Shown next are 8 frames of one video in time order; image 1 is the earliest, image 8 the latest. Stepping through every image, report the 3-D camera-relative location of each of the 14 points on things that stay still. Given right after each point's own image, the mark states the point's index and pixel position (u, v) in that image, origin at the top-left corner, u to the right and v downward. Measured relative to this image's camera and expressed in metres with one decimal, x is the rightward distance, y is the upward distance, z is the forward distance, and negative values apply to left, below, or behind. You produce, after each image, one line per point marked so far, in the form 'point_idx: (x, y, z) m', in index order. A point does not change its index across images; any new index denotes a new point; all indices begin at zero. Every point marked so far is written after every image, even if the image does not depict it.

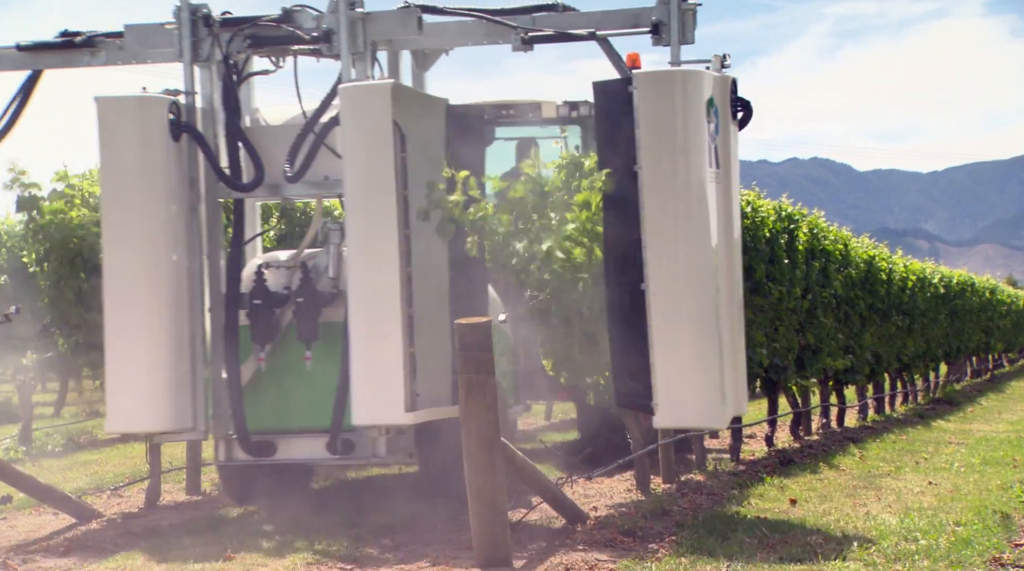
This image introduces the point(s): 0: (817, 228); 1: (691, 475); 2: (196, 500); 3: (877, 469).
0: (+2.7, +0.5, +20.0) m
1: (+1.7, -1.8, +19.2) m
2: (-2.7, -1.9, +17.9) m
3: (+3.5, -1.7, +19.5) m
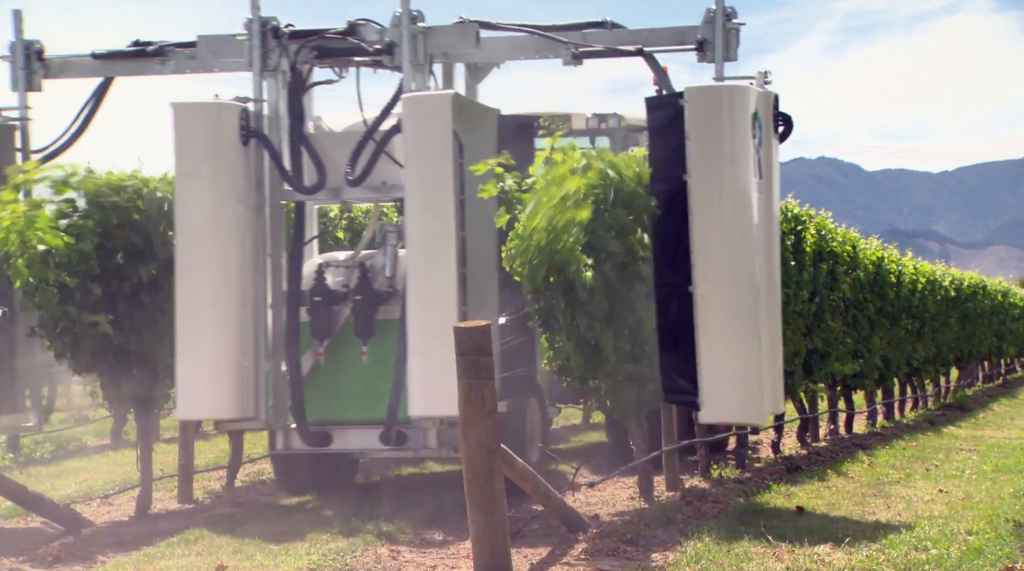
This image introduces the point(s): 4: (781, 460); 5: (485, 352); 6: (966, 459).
0: (+2.7, +0.5, +19.6) m
1: (+1.7, -1.8, +18.8) m
2: (-2.8, -1.9, +17.6) m
3: (+3.5, -1.8, +19.0) m
4: (+2.6, -1.7, +19.6) m
5: (-0.2, -0.5, +15.0) m
6: (+4.3, -1.7, +19.6) m
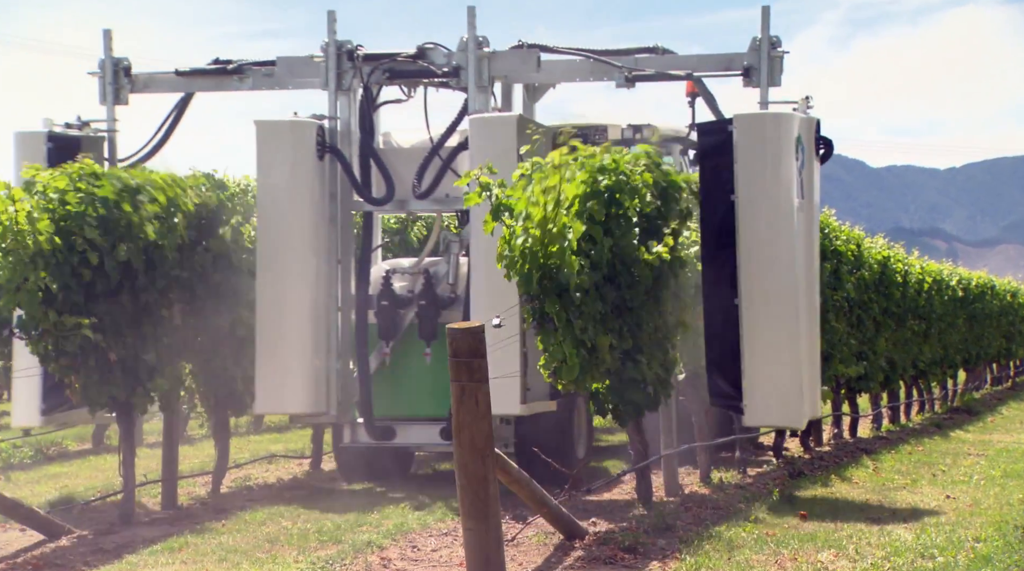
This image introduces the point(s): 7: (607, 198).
0: (+2.6, +0.5, +19.0) m
1: (+1.6, -1.8, +18.3) m
2: (-2.8, -1.9, +17.1) m
3: (+3.4, -1.8, +18.5) m
4: (+2.5, -1.7, +19.0) m
5: (-0.2, -0.5, +14.5) m
6: (+4.3, -1.7, +19.0) m
7: (+0.7, +0.7, +17.0) m
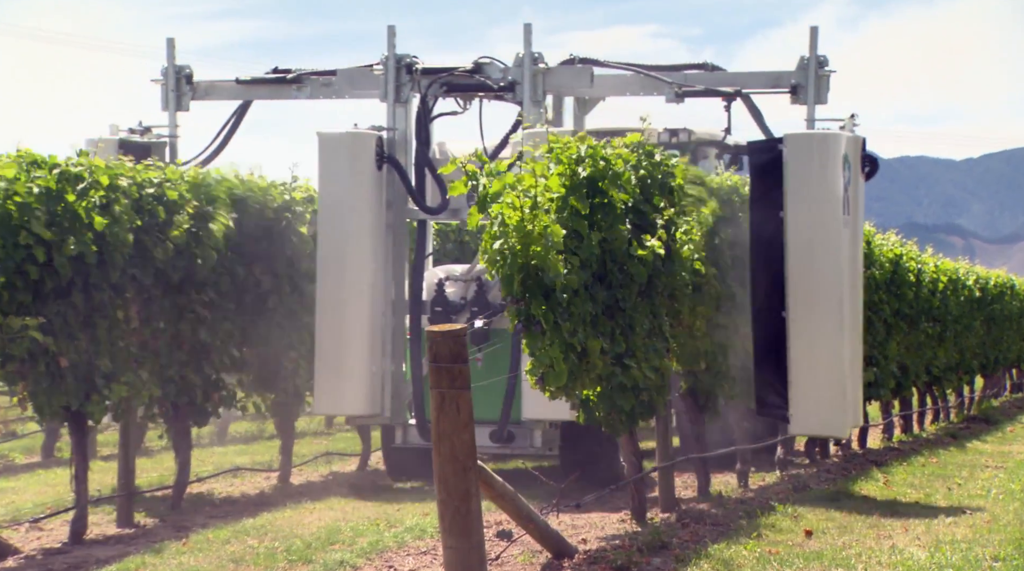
0: (+2.5, +0.5, +17.8) m
1: (+1.5, -1.8, +17.0) m
2: (-2.9, -1.9, +15.8) m
3: (+3.3, -1.8, +17.2) m
4: (+2.4, -1.7, +17.8) m
5: (-0.4, -0.5, +13.3) m
6: (+4.2, -1.7, +17.8) m
7: (+0.6, +0.7, +15.8) m
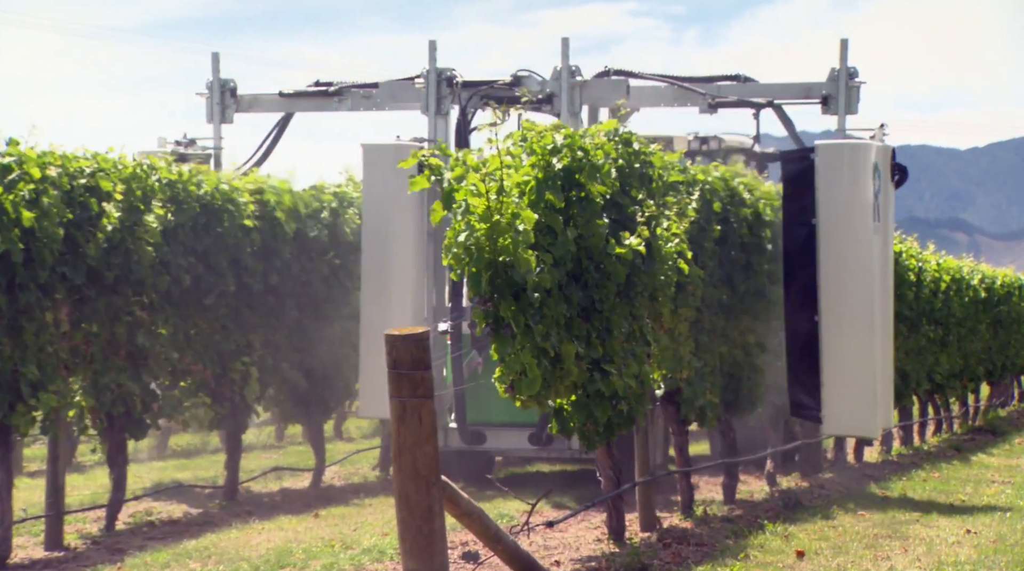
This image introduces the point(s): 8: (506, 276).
0: (+2.2, +0.5, +16.4) m
1: (+1.2, -1.8, +15.7) m
2: (-3.2, -1.9, +14.4) m
3: (+3.0, -1.8, +15.9) m
4: (+2.1, -1.7, +16.5) m
5: (-0.5, -0.5, +11.9) m
6: (+3.9, -1.7, +16.5) m
7: (+0.4, +0.7, +14.4) m
8: (0.0, +0.1, +14.0) m
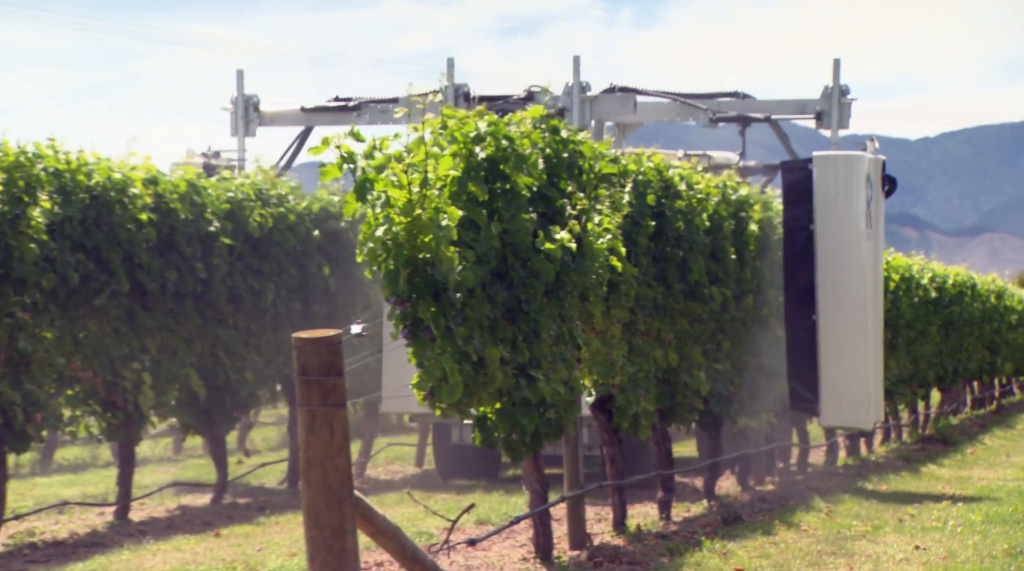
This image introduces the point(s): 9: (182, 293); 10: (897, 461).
0: (+1.6, +0.5, +15.4) m
1: (+0.7, -1.8, +14.6) m
2: (-3.7, -1.9, +13.1) m
3: (+2.4, -1.8, +14.9) m
4: (+1.5, -1.7, +15.4) m
5: (-0.9, -0.5, +10.7) m
6: (+3.3, -1.7, +15.5) m
7: (-0.2, +0.7, +13.3) m
8: (-0.5, +0.1, +12.9) m
9: (-2.5, -0.1, +15.4) m
10: (+3.2, -1.5, +17.5) m
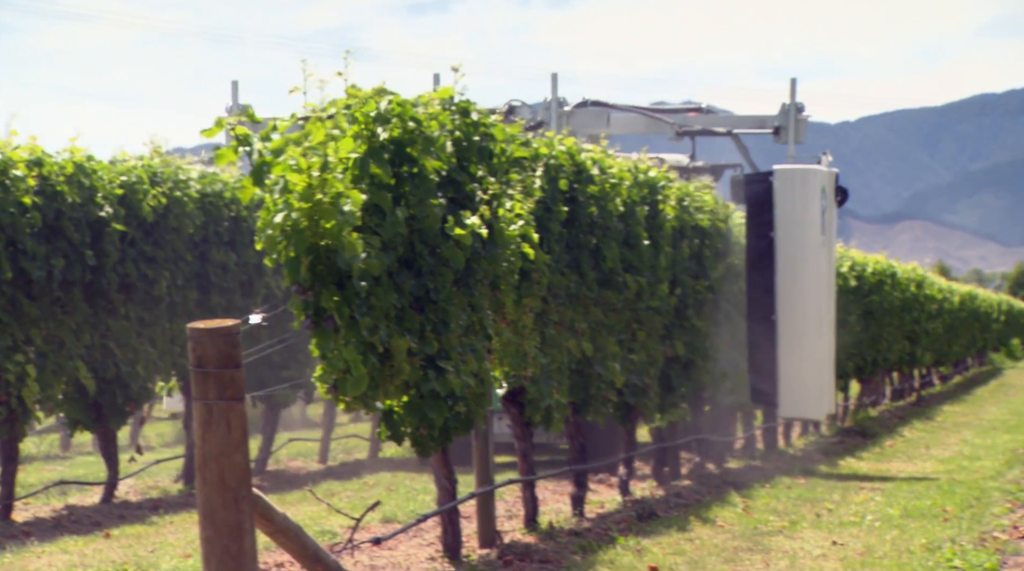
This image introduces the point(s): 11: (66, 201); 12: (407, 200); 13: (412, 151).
0: (+0.9, +0.6, +14.9) m
1: (0.0, -1.7, +14.0) m
2: (-4.2, -1.8, +12.3) m
3: (+1.8, -1.7, +14.5) m
4: (+0.8, -1.6, +14.9) m
5: (-1.4, -0.4, +10.1) m
6: (+2.6, -1.6, +15.1) m
7: (-0.7, +0.8, +12.7) m
8: (-1.1, +0.1, +12.2) m
9: (-3.2, 0.0, +14.7) m
10: (+2.4, -1.4, +17.1) m
11: (-3.1, +0.6, +14.5) m
12: (-0.6, +0.5, +12.7) m
13: (-0.6, +0.8, +12.7) m
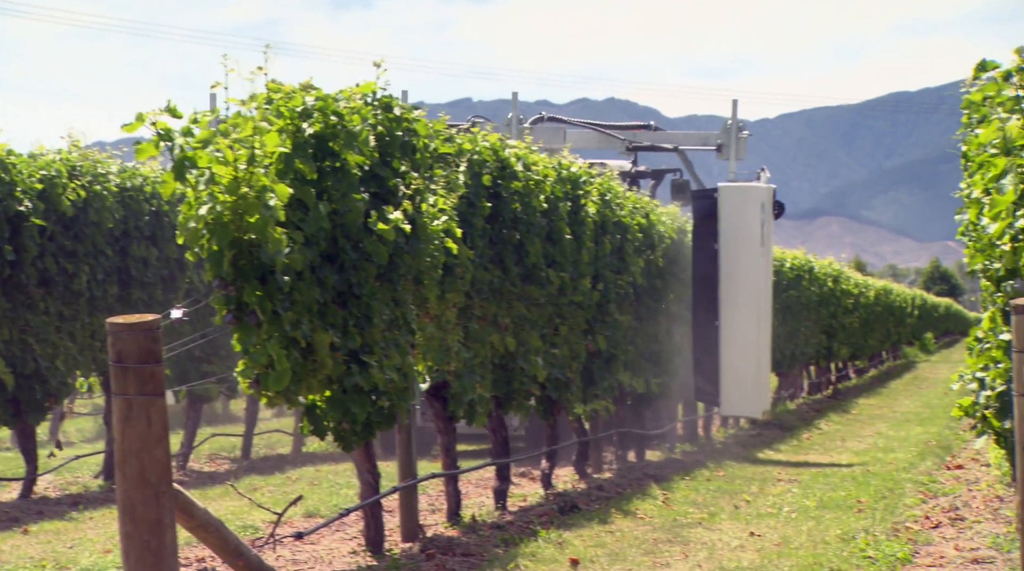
0: (+0.4, +0.6, +15.0) m
1: (-0.5, -1.7, +14.1) m
2: (-4.7, -1.8, +12.2) m
3: (+1.2, -1.6, +14.6) m
4: (+0.2, -1.5, +15.0) m
5: (-1.7, -0.4, +10.1) m
6: (+2.0, -1.5, +15.3) m
7: (-1.2, +0.8, +12.7) m
8: (-1.5, +0.2, +12.2) m
9: (-3.7, +0.1, +14.6) m
10: (+1.7, -1.3, +17.3) m
11: (-3.7, +0.6, +14.4) m
12: (-1.1, +0.6, +12.8) m
13: (-1.1, +0.9, +12.8) m
